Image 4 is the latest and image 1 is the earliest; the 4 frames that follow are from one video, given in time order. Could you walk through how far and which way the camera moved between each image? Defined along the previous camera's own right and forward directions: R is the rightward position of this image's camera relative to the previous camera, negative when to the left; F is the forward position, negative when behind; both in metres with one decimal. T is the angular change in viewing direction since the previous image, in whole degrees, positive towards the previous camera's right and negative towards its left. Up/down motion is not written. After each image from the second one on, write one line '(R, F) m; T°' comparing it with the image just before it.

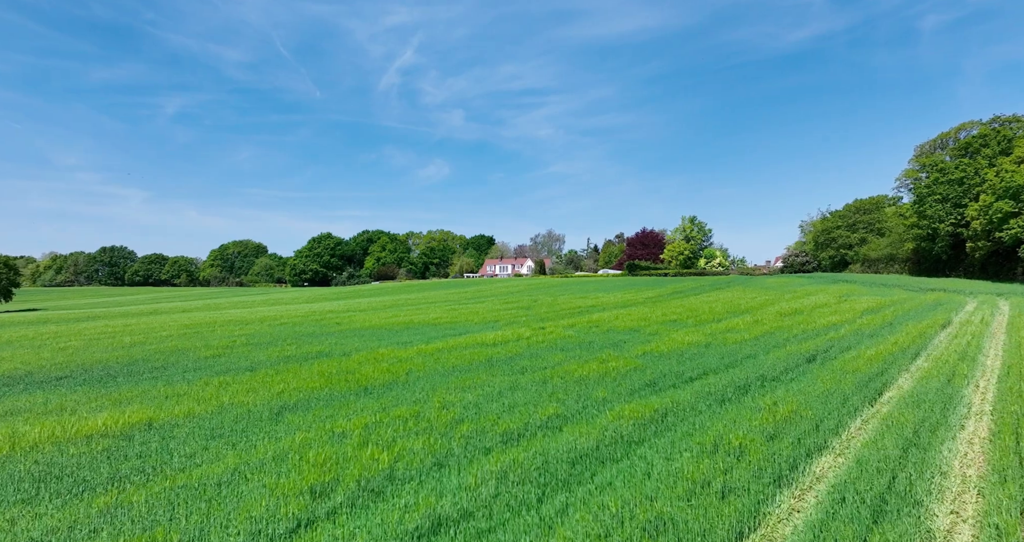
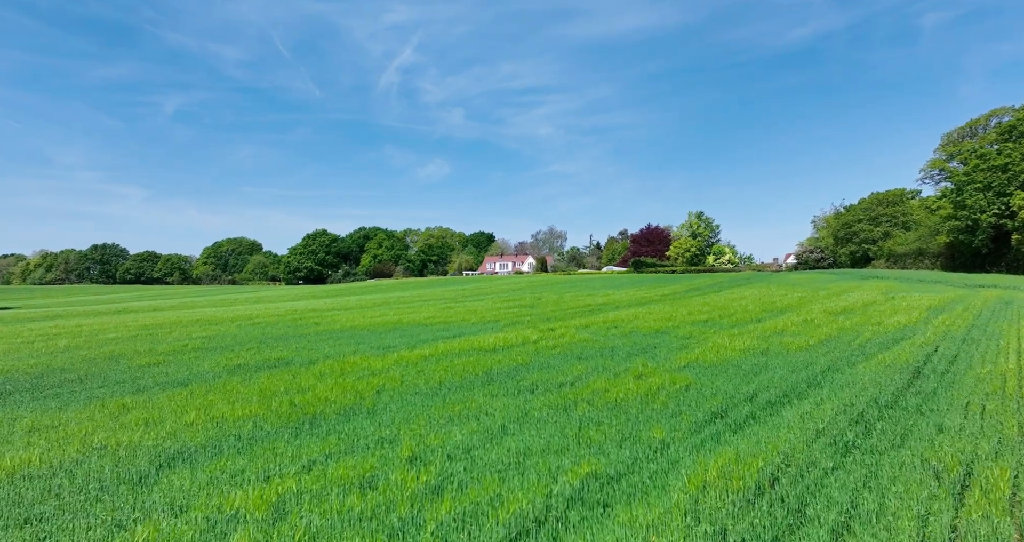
(-0.1, +2.4) m; 0°
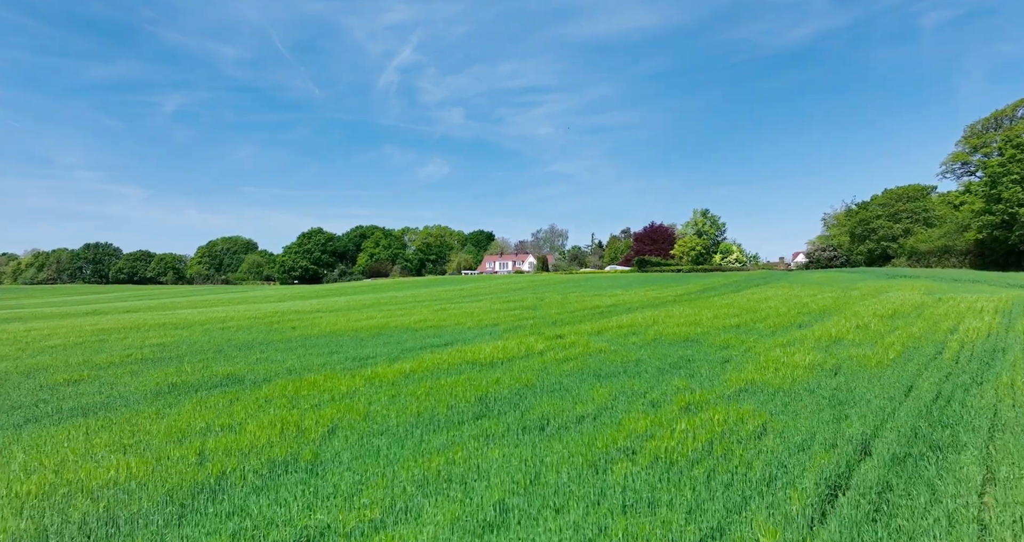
(0.0, +1.9) m; 0°
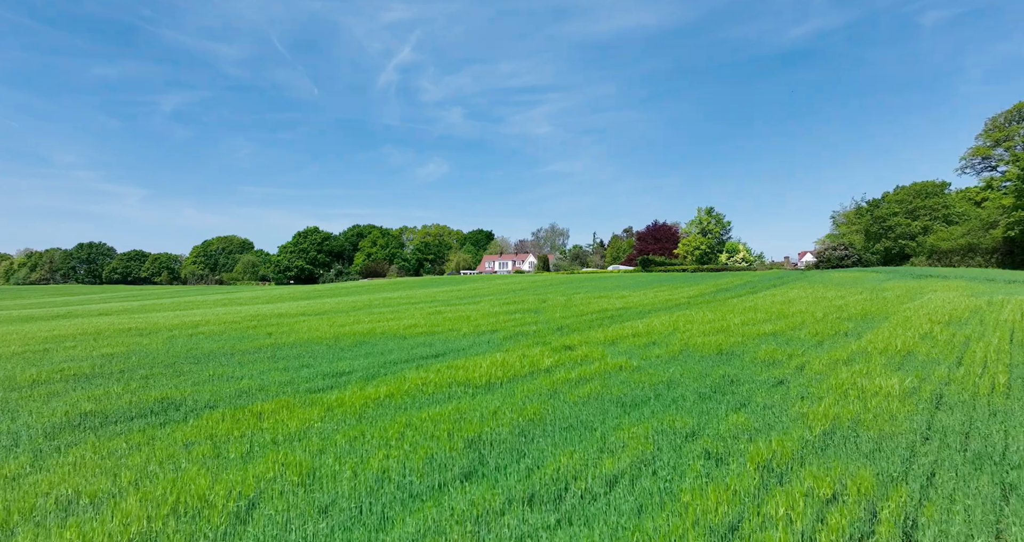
(0.0, +1.6) m; 0°
